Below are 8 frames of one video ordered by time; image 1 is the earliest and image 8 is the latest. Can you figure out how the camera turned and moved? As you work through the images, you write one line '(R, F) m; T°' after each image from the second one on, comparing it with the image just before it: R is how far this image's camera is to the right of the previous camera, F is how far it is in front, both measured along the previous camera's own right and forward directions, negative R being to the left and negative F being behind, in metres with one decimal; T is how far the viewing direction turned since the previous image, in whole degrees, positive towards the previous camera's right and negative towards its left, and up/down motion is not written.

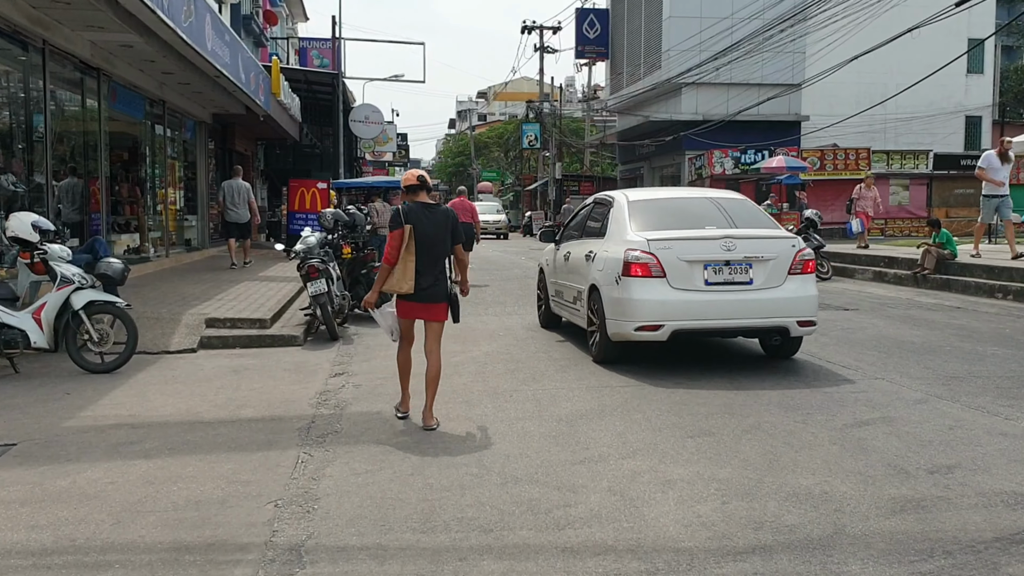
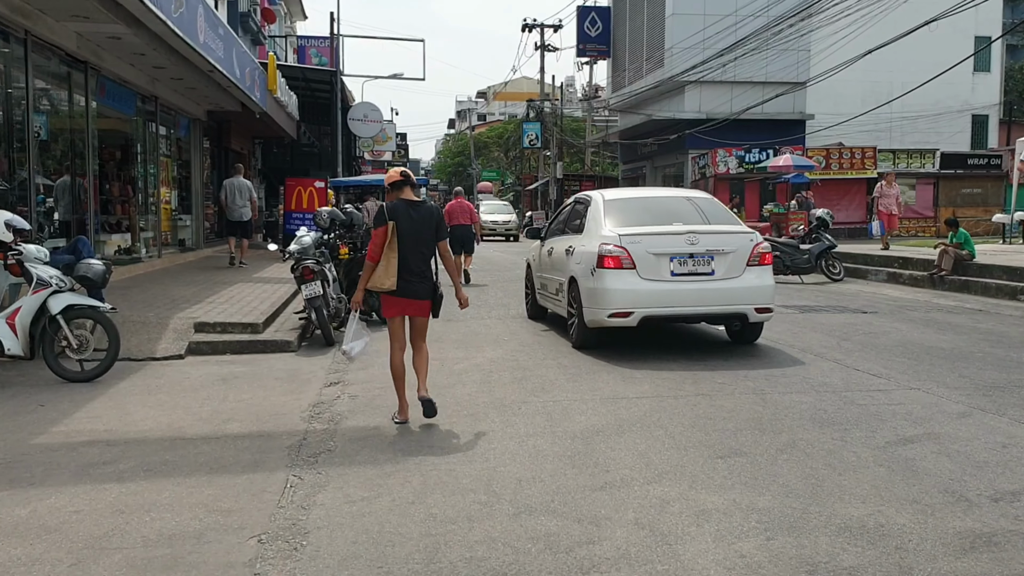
(0.0, +0.5) m; 0°
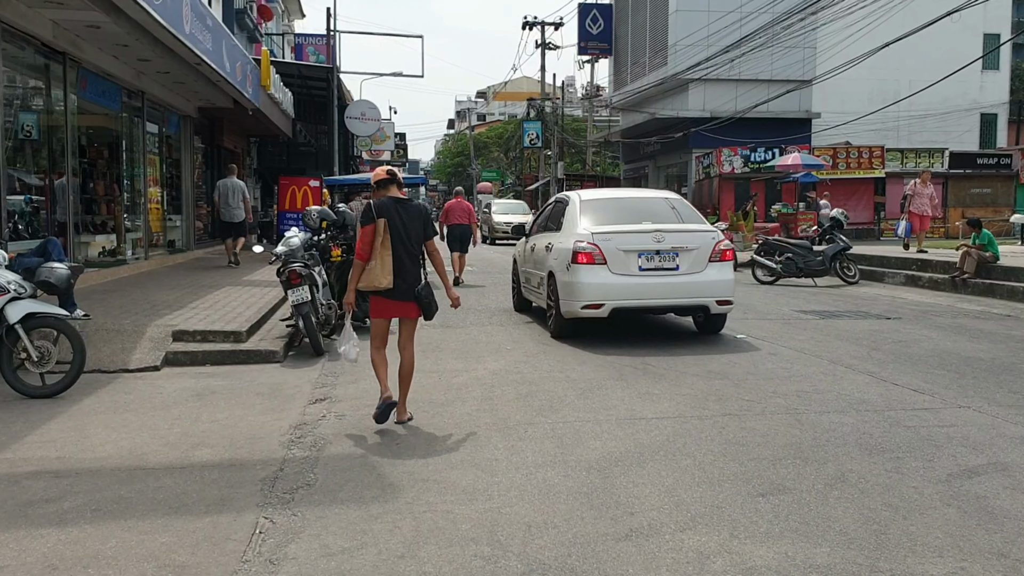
(0.0, +0.7) m; 0°
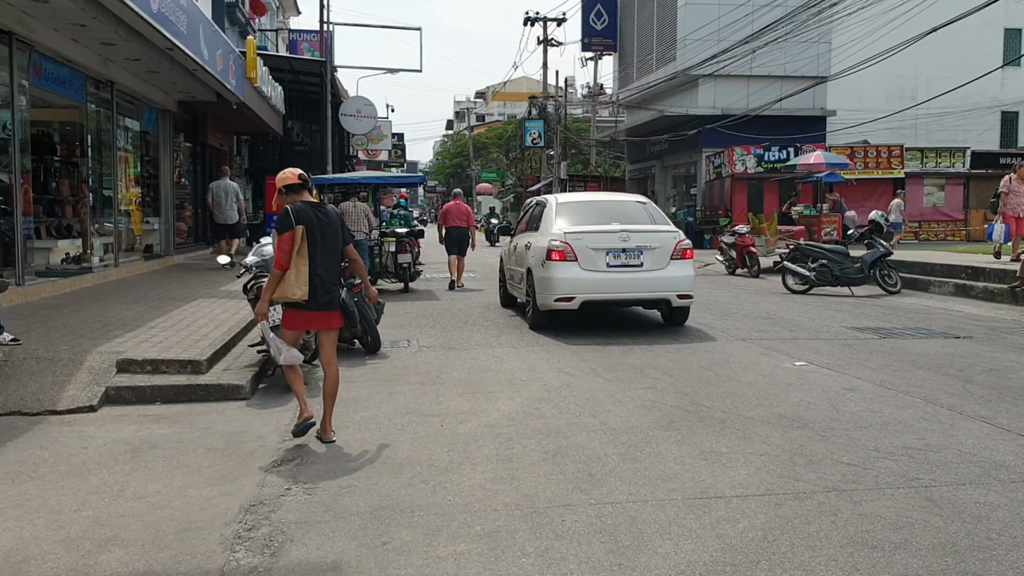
(-0.1, +1.5) m; 0°
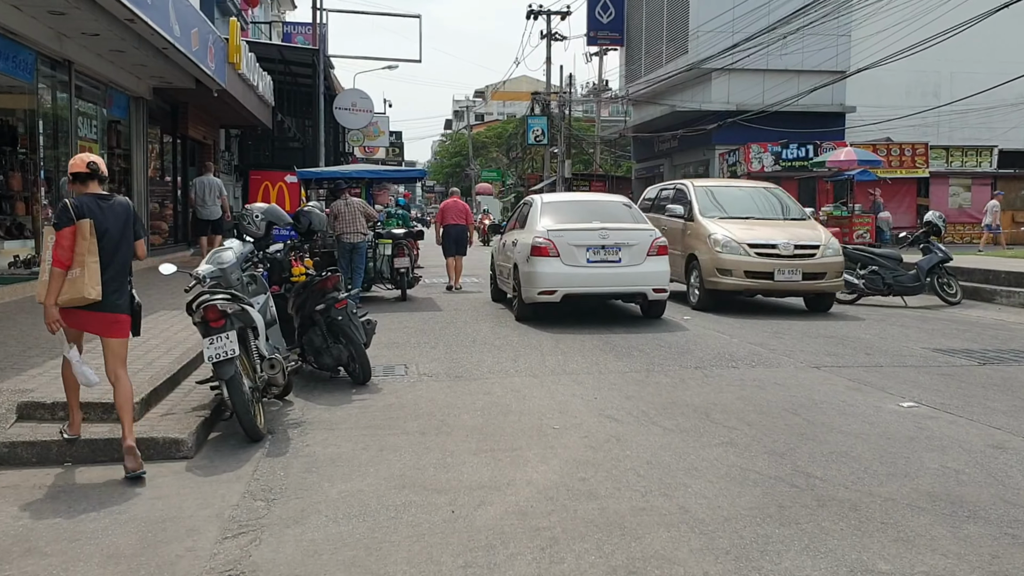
(-0.1, +1.7) m; 0°
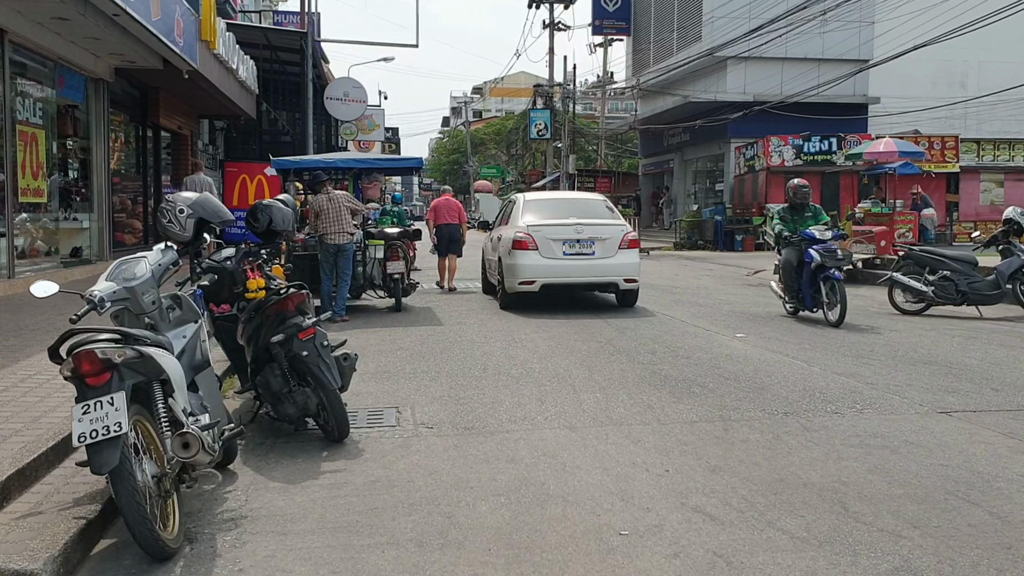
(-0.1, +1.9) m; 0°
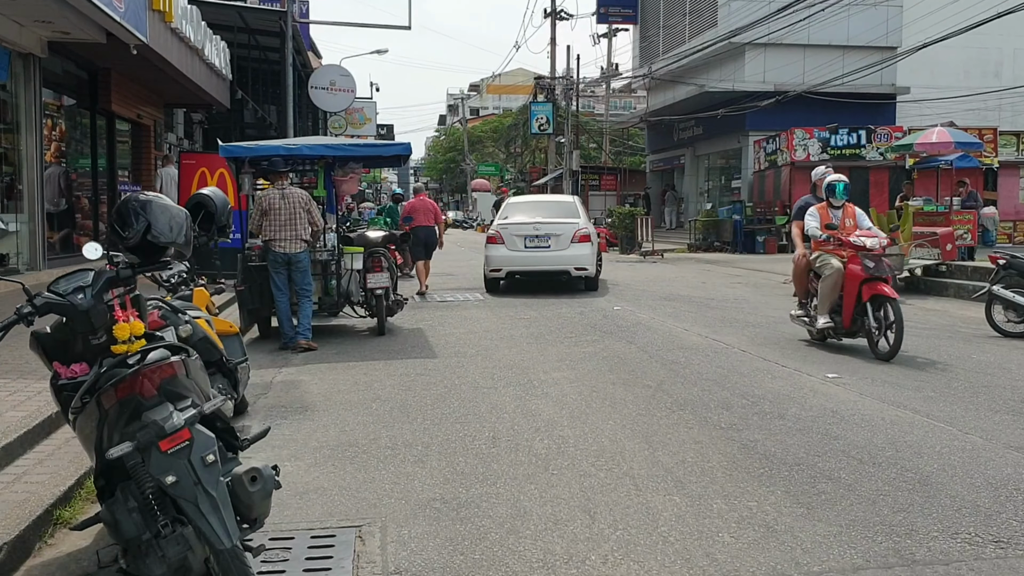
(-0.1, +2.3) m; 0°
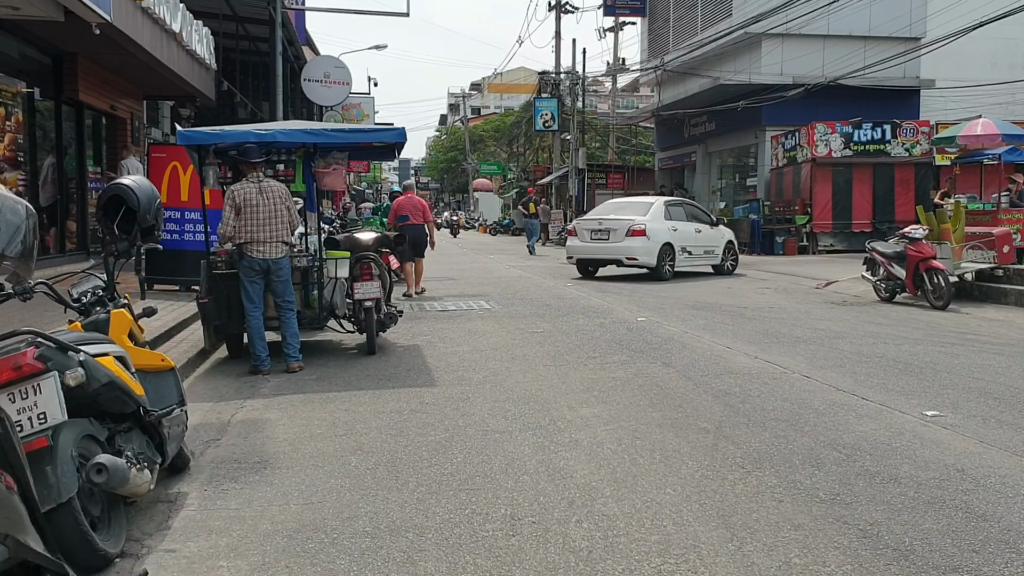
(-0.1, +1.4) m; 0°
